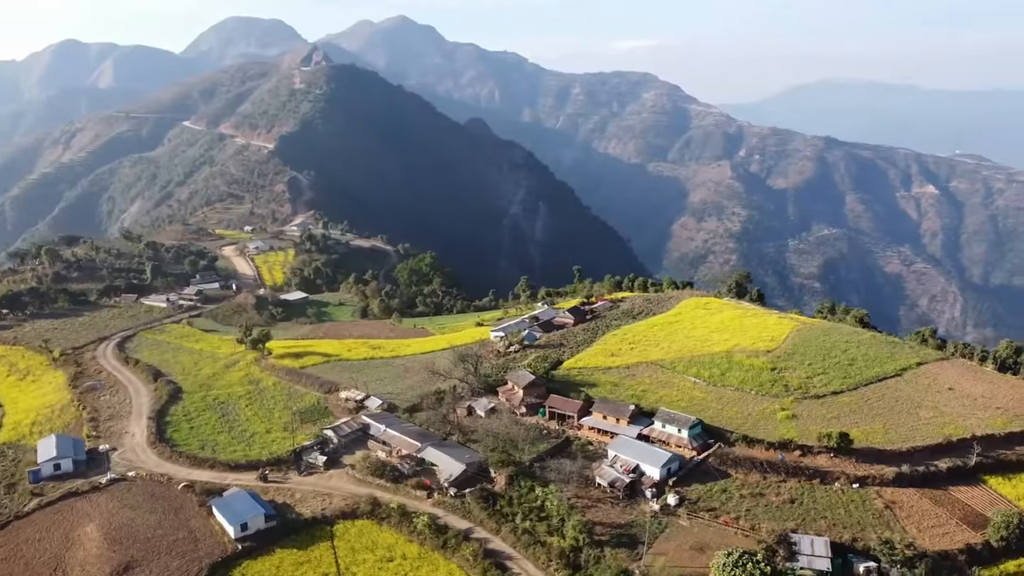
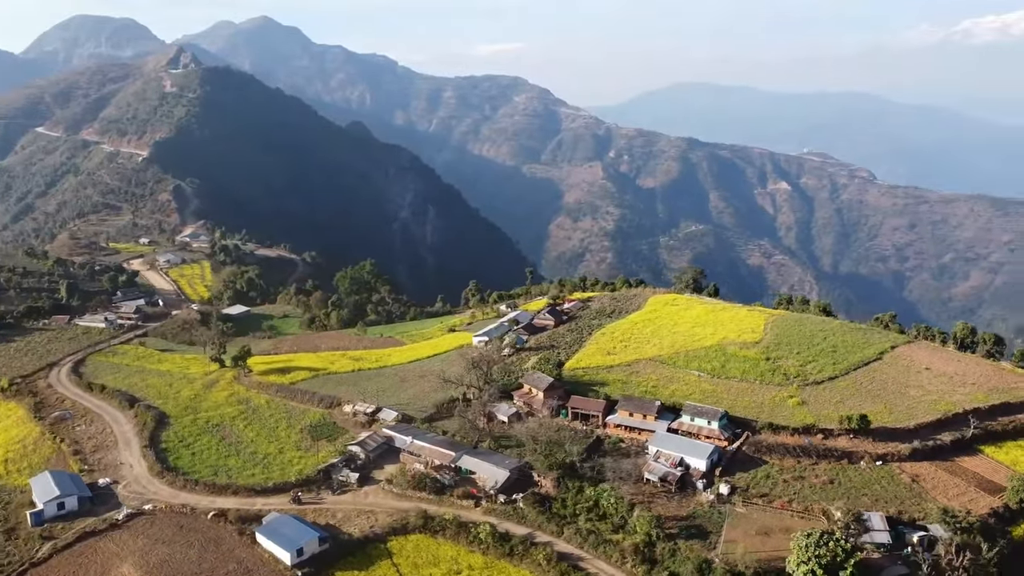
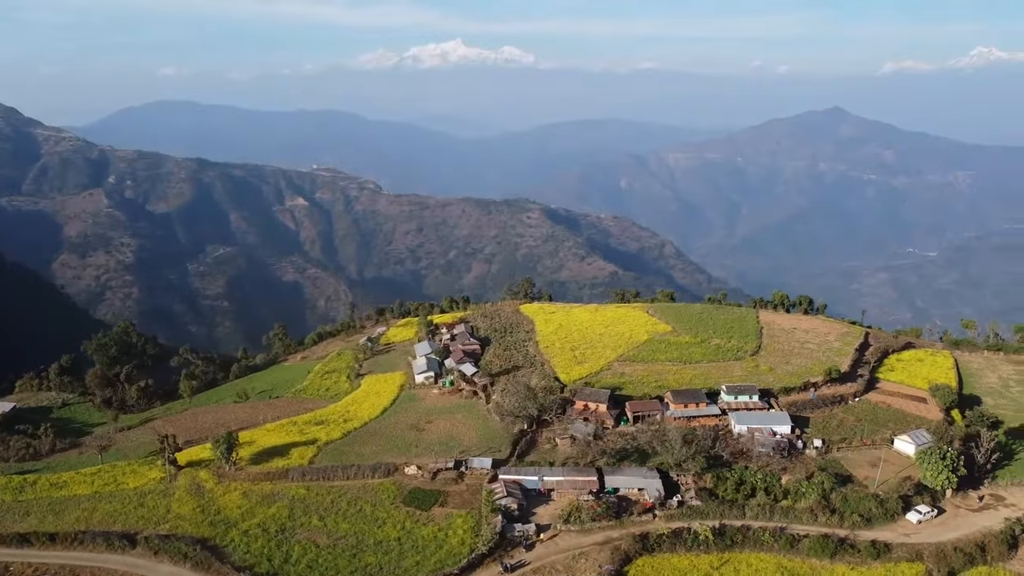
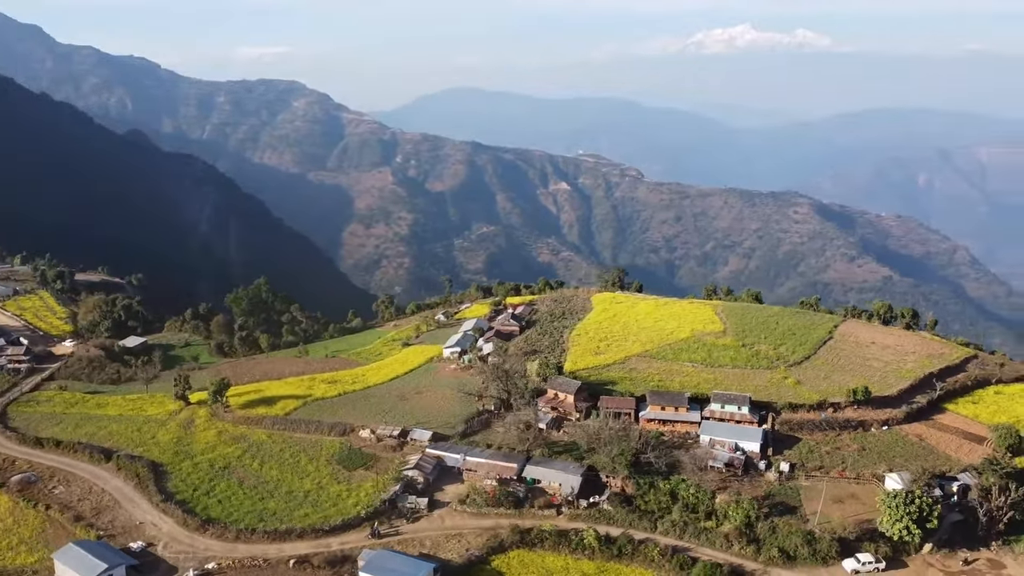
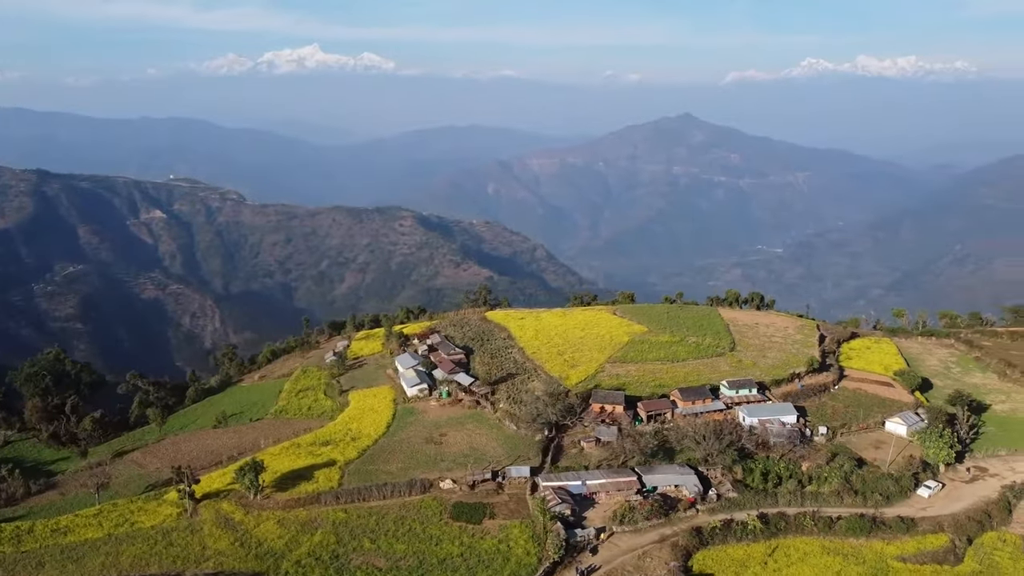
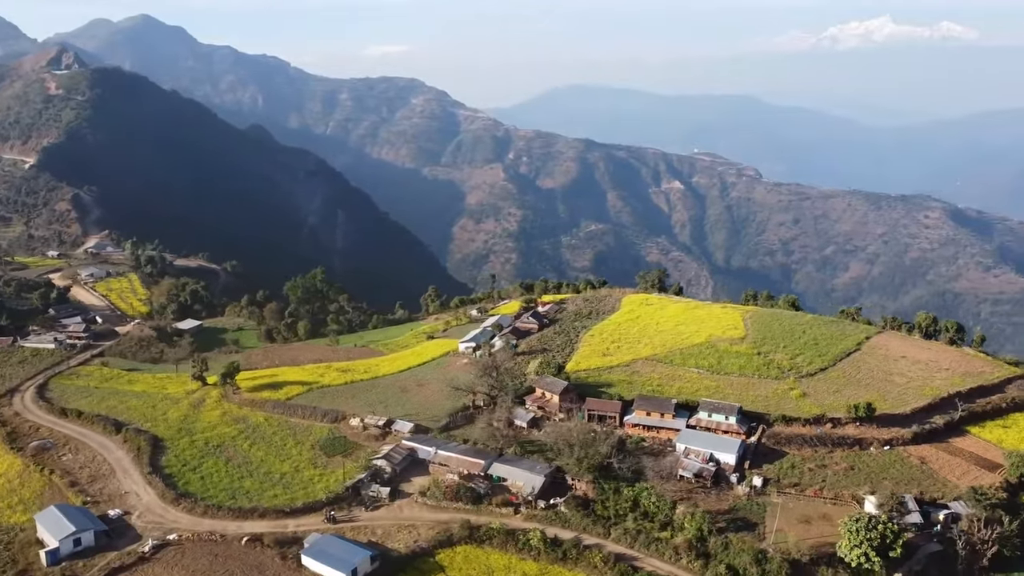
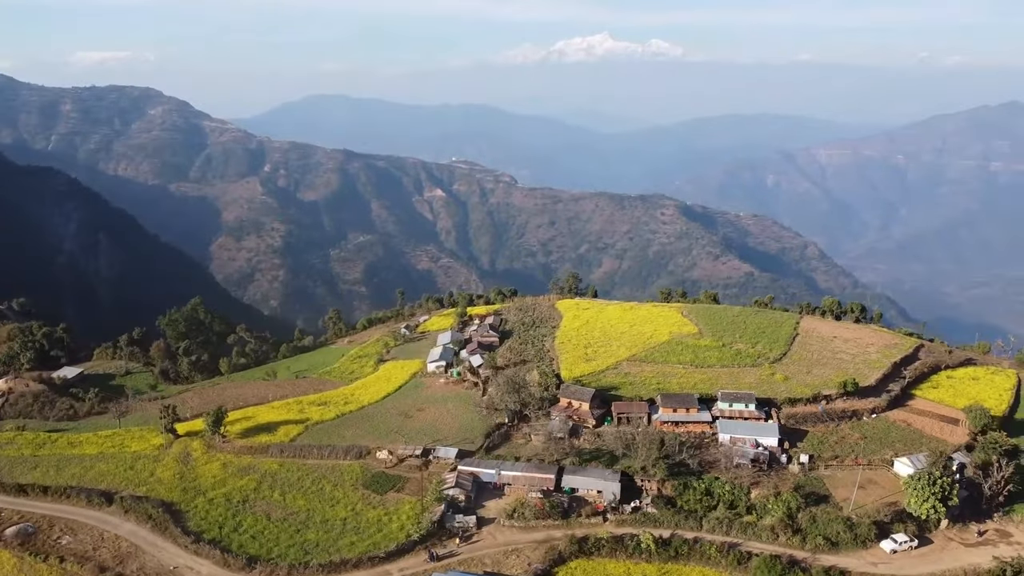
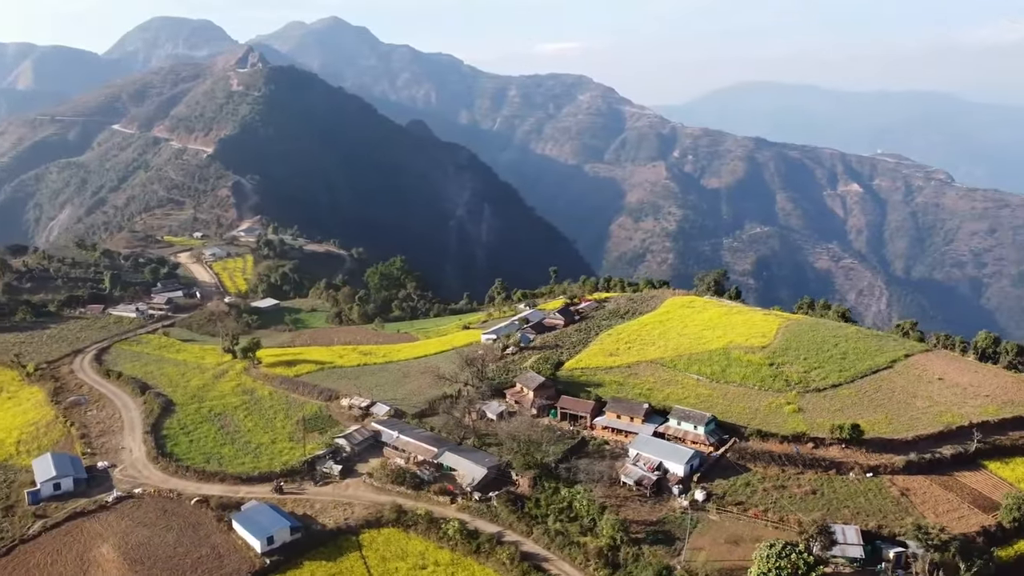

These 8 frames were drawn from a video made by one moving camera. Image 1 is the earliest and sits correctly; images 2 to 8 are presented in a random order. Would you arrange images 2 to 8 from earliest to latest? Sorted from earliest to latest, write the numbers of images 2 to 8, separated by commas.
8, 2, 6, 4, 7, 3, 5
